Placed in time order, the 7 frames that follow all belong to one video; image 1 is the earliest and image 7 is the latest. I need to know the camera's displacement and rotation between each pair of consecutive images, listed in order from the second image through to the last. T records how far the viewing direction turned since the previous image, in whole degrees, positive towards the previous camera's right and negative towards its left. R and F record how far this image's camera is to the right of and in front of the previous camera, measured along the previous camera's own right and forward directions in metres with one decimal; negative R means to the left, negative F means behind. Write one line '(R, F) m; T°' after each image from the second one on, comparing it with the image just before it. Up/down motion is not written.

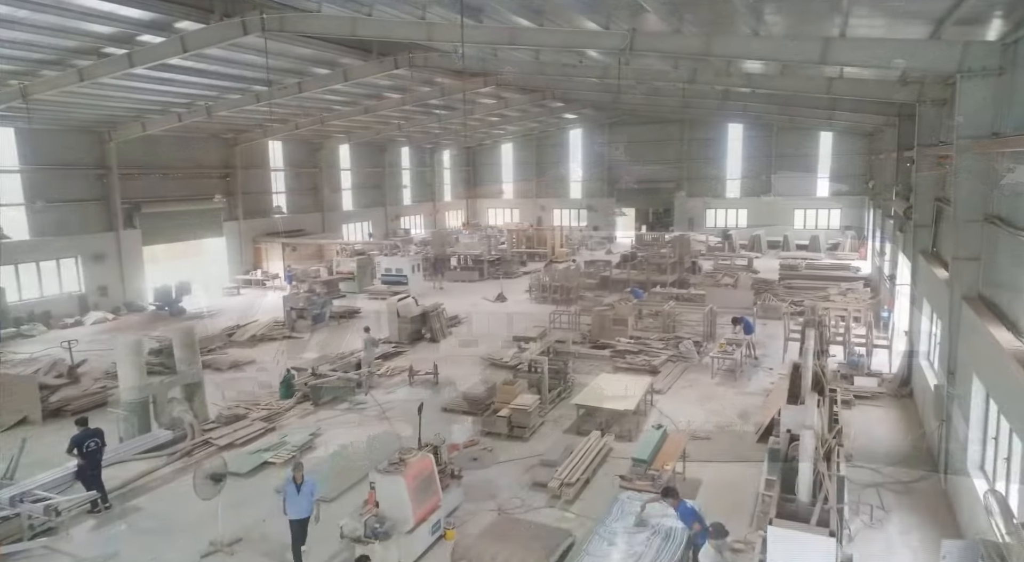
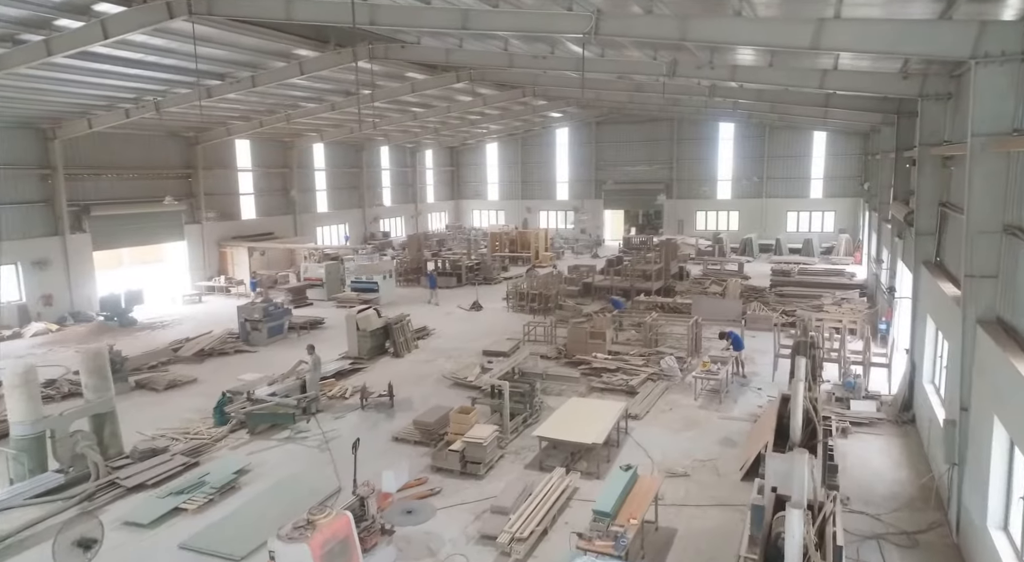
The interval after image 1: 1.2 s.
(+0.6, +1.3) m; 0°
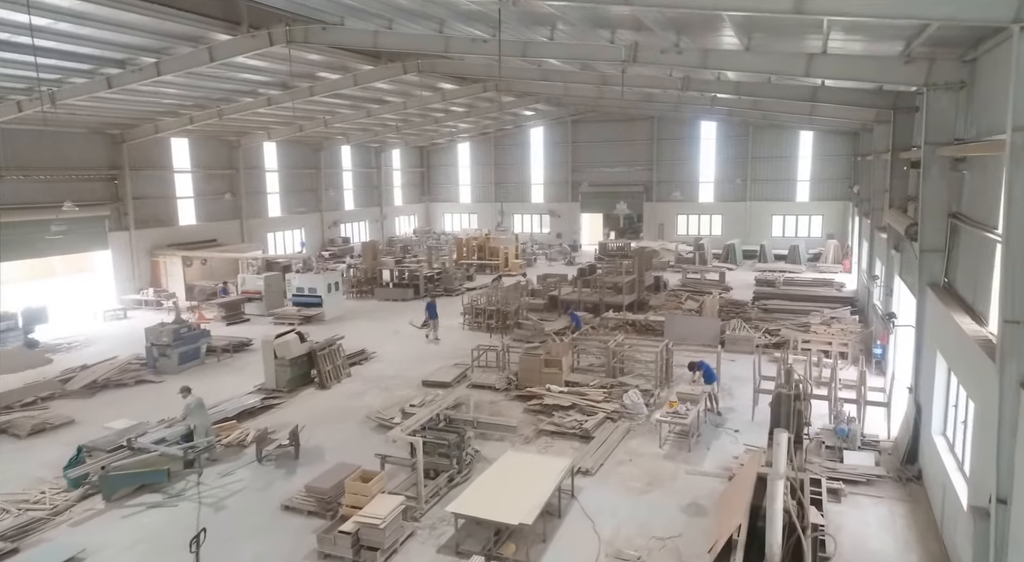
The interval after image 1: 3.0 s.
(+0.9, +2.1) m; +1°
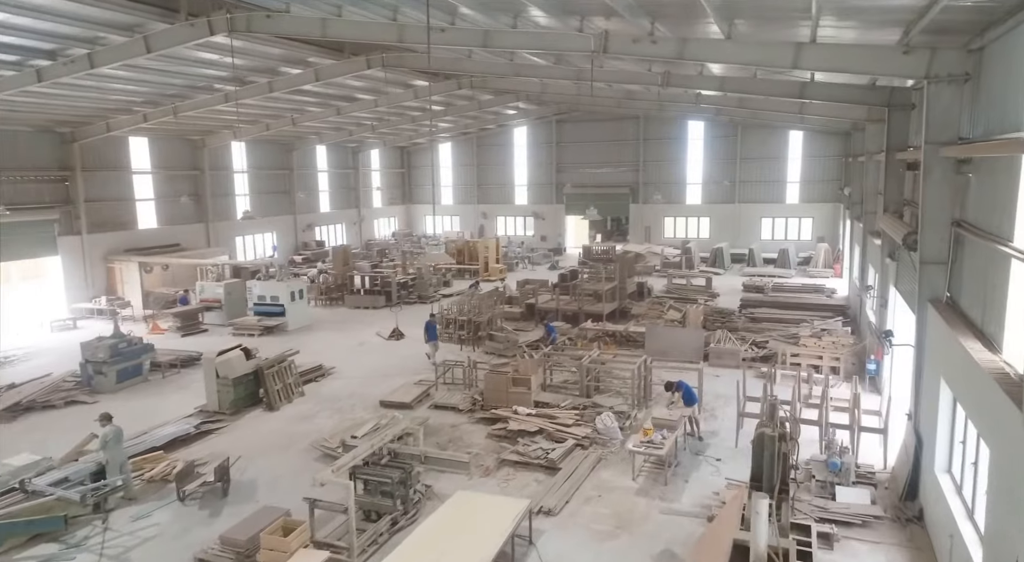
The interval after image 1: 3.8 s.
(+0.5, +1.1) m; +1°
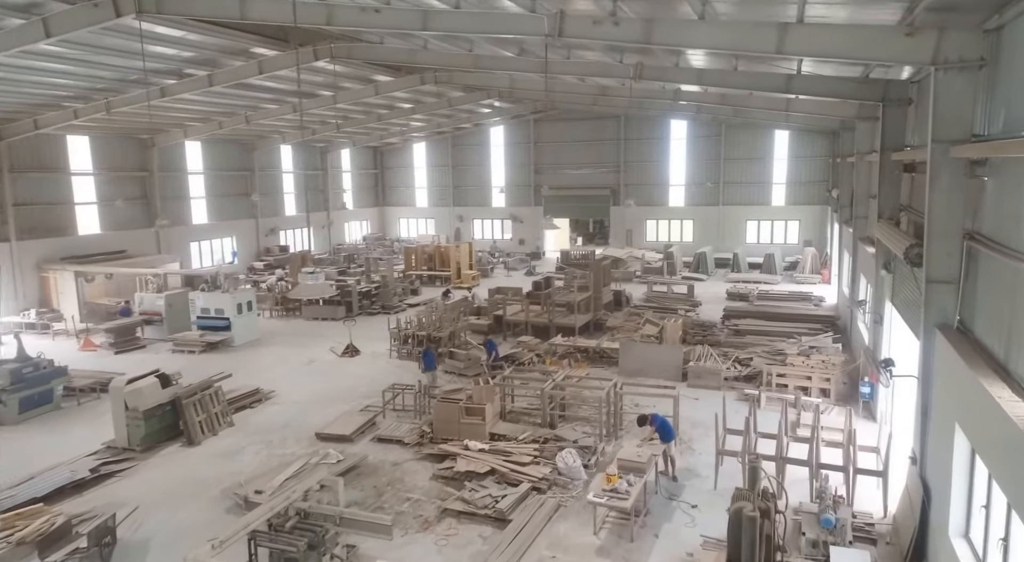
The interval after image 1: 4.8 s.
(+0.6, +1.4) m; +1°
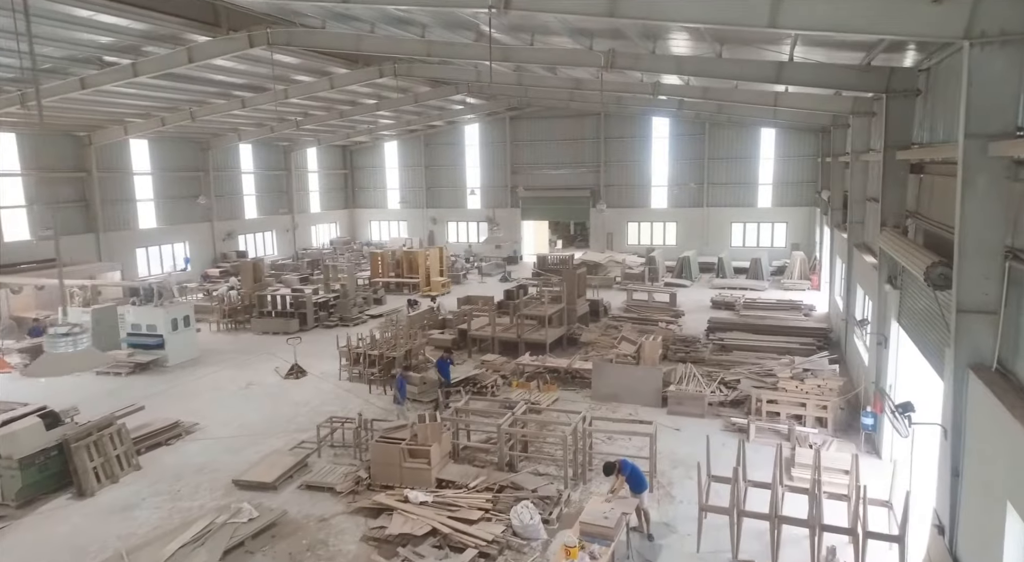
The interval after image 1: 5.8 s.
(+0.5, +1.6) m; +1°
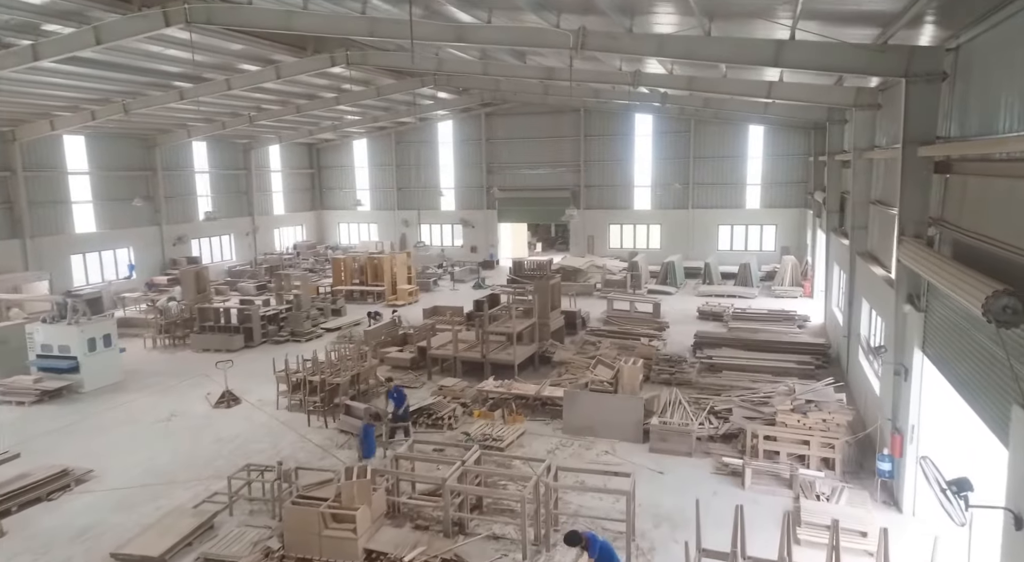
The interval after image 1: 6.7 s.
(+0.5, +1.8) m; +1°
